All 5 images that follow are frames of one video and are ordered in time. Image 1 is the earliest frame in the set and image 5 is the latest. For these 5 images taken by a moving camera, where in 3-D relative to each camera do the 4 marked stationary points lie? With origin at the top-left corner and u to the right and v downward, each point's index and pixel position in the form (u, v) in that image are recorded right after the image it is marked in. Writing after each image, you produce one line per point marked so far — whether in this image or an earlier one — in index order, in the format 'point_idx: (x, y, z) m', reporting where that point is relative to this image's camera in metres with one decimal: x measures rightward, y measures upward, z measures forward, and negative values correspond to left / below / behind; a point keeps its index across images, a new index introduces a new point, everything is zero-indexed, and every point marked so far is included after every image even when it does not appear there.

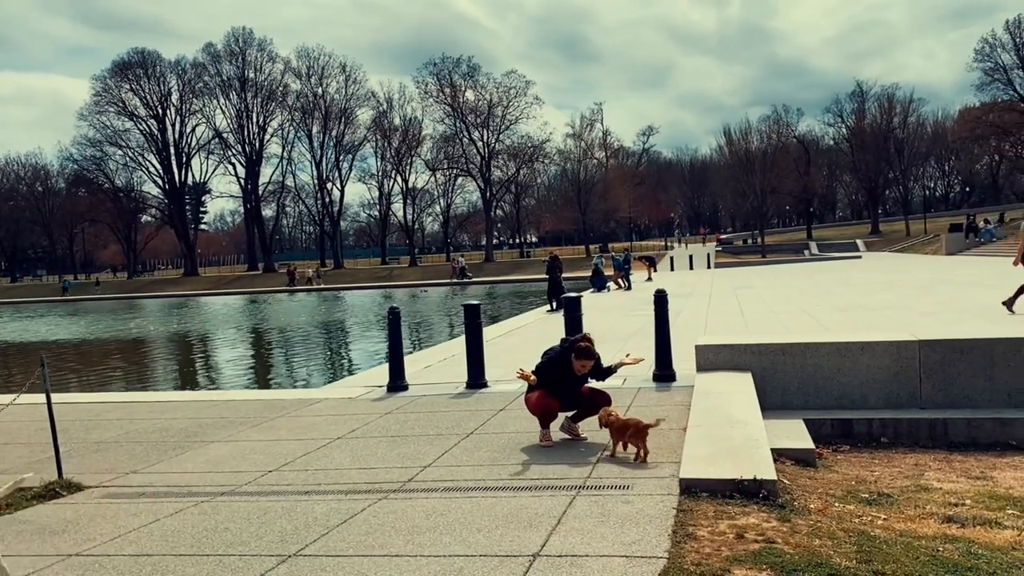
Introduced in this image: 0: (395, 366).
0: (-1.6, -1.0, +11.4) m
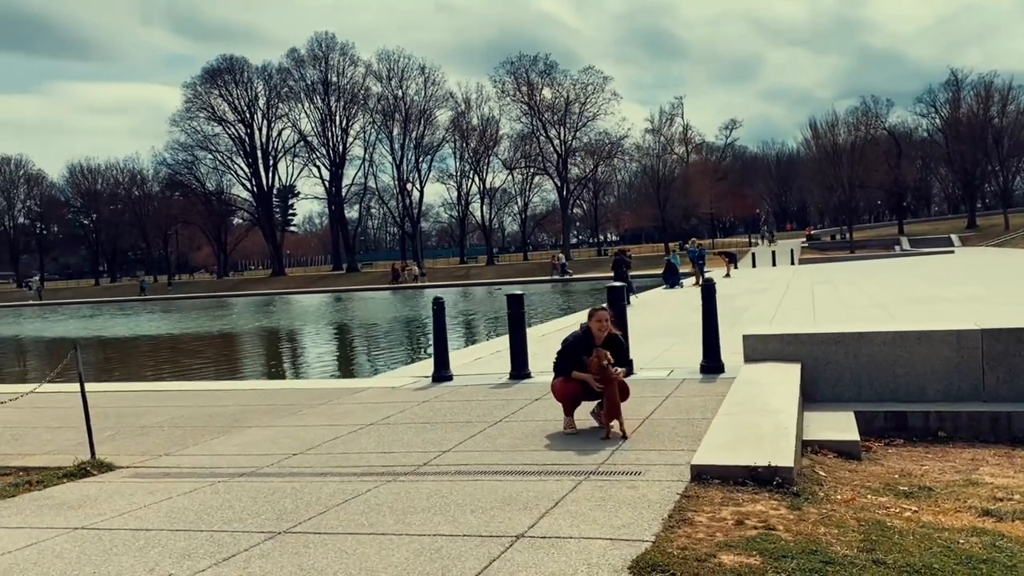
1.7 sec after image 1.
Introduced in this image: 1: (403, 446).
0: (-1.0, -0.9, +11.4) m
1: (-0.9, -1.3, +7.1) m
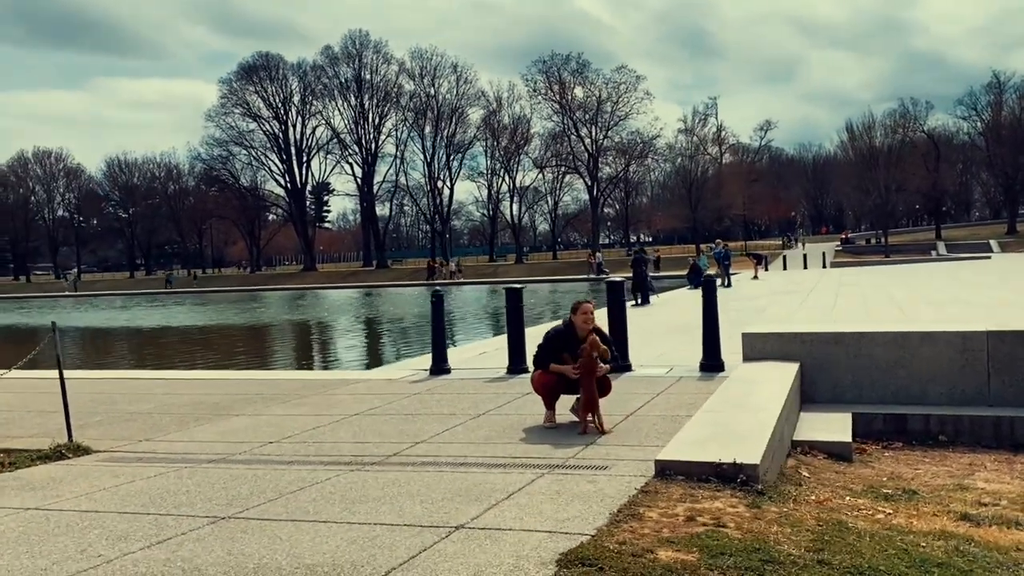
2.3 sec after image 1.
0: (-1.0, -0.8, +11.3) m
1: (-1.1, -1.2, +7.0) m
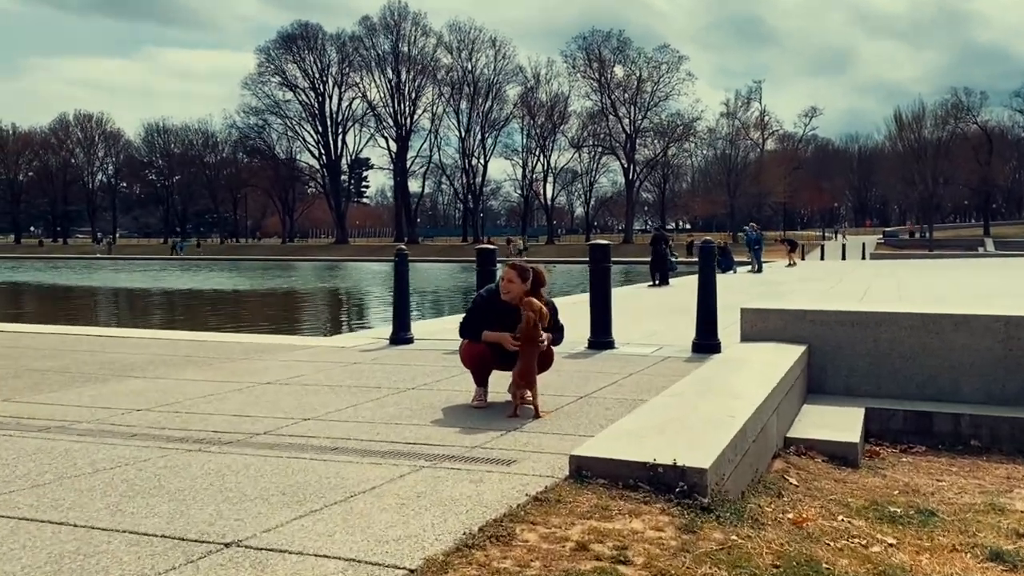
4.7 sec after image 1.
0: (-1.3, -0.3, +10.0) m
1: (-1.6, -0.8, +5.7) m
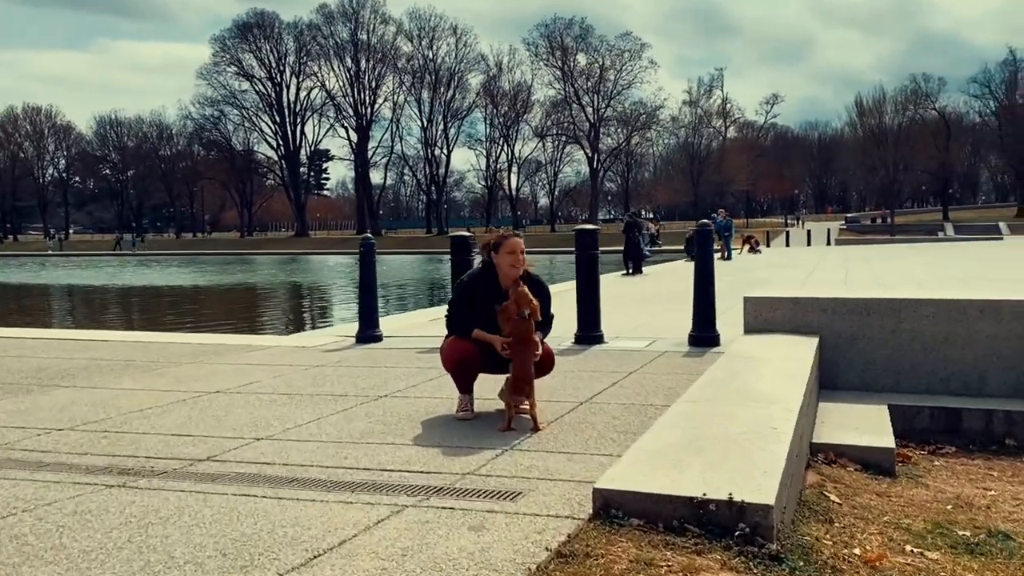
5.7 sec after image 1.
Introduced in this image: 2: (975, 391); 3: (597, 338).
0: (-1.6, -0.2, +9.1) m
1: (-1.7, -0.8, +4.8) m
2: (+3.7, -0.8, +6.7) m
3: (+0.8, -0.5, +8.3) m
